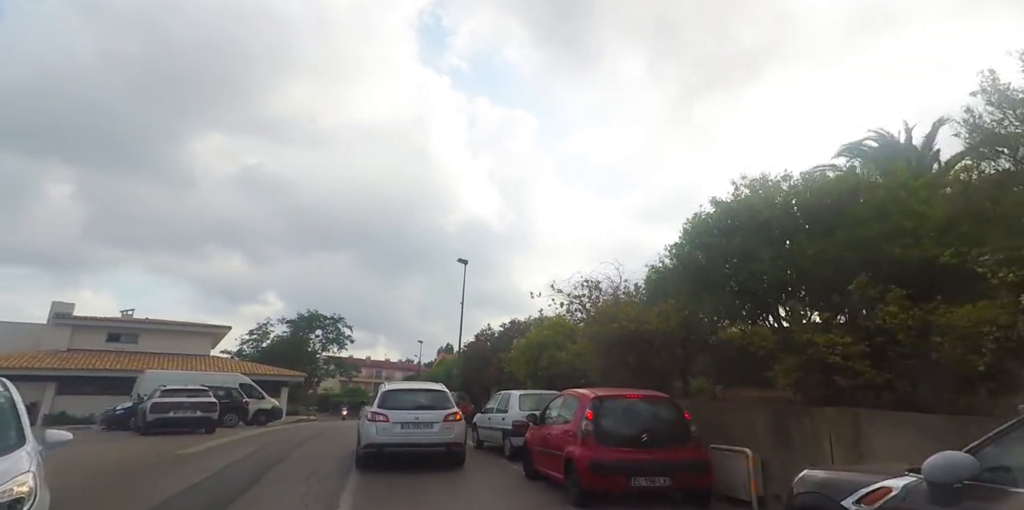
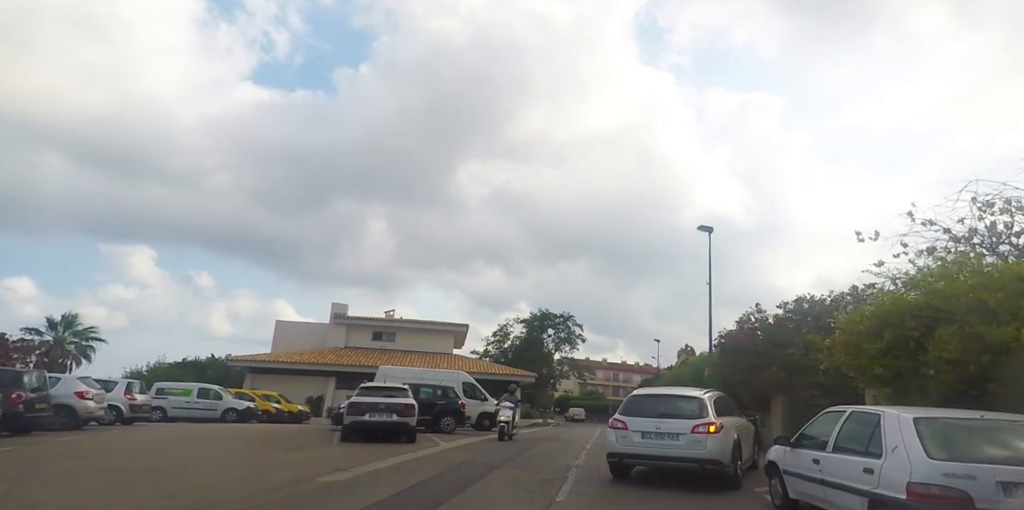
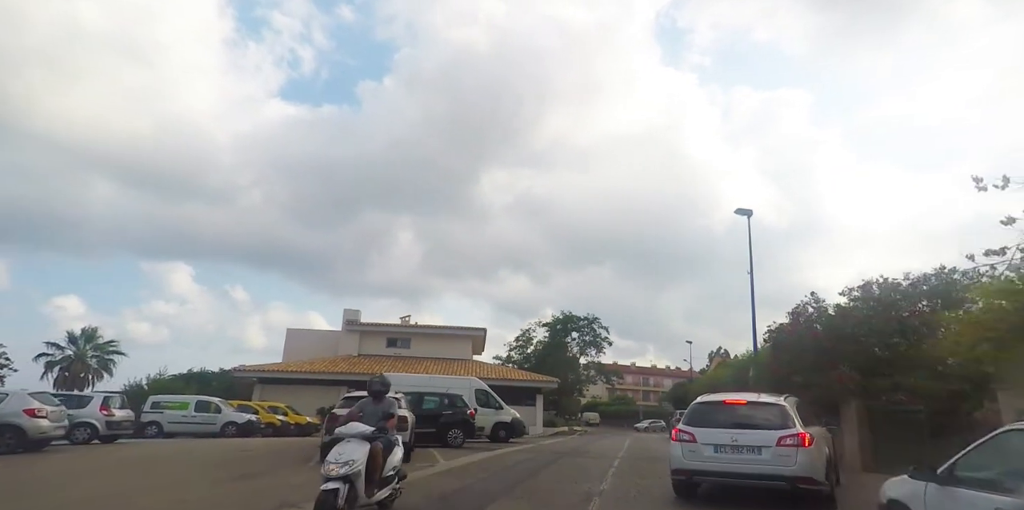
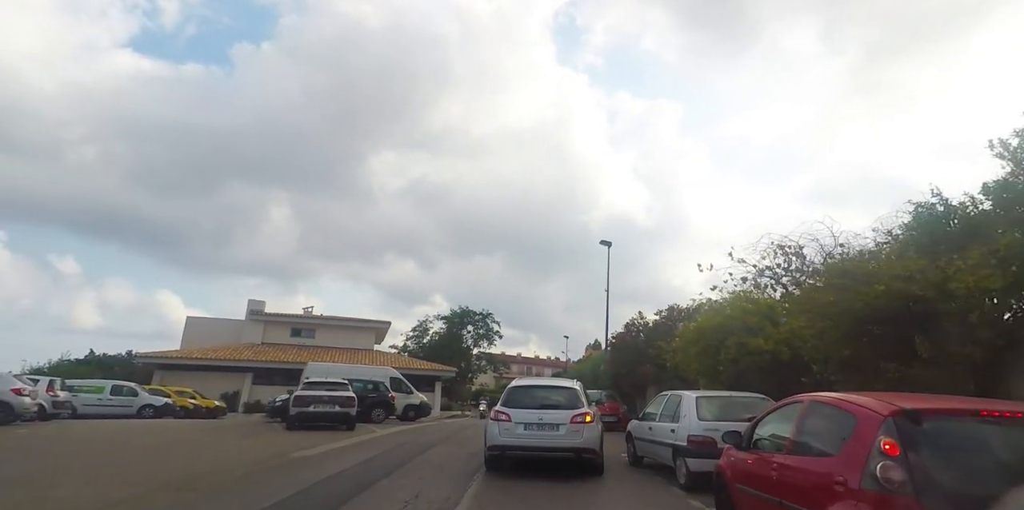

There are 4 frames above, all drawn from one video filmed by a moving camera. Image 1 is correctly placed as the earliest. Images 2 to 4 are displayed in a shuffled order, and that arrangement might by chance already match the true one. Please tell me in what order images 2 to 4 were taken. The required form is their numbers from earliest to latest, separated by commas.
4, 2, 3
